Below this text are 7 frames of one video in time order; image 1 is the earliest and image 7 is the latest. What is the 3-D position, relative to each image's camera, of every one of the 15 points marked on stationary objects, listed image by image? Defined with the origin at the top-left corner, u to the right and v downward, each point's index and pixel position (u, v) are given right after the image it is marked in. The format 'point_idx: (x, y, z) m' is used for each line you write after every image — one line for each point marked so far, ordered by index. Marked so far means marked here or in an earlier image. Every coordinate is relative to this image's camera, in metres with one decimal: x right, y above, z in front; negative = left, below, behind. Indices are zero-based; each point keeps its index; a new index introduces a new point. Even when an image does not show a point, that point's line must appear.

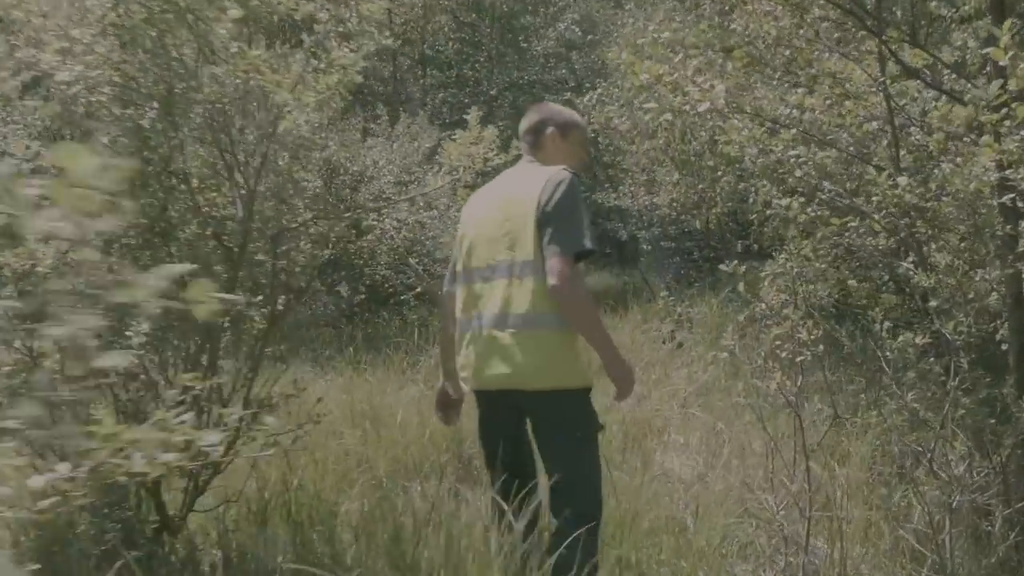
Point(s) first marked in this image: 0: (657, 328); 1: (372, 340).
0: (+1.3, -0.3, +8.5) m
1: (-1.3, -0.5, +9.1) m
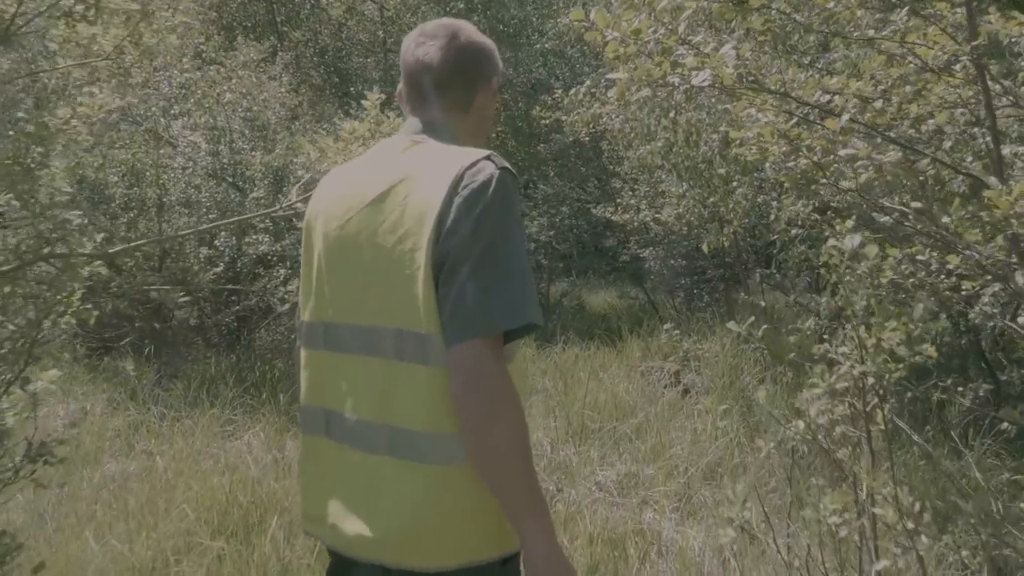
0: (+1.1, -0.6, +7.1) m
1: (-1.5, -0.7, +7.7) m
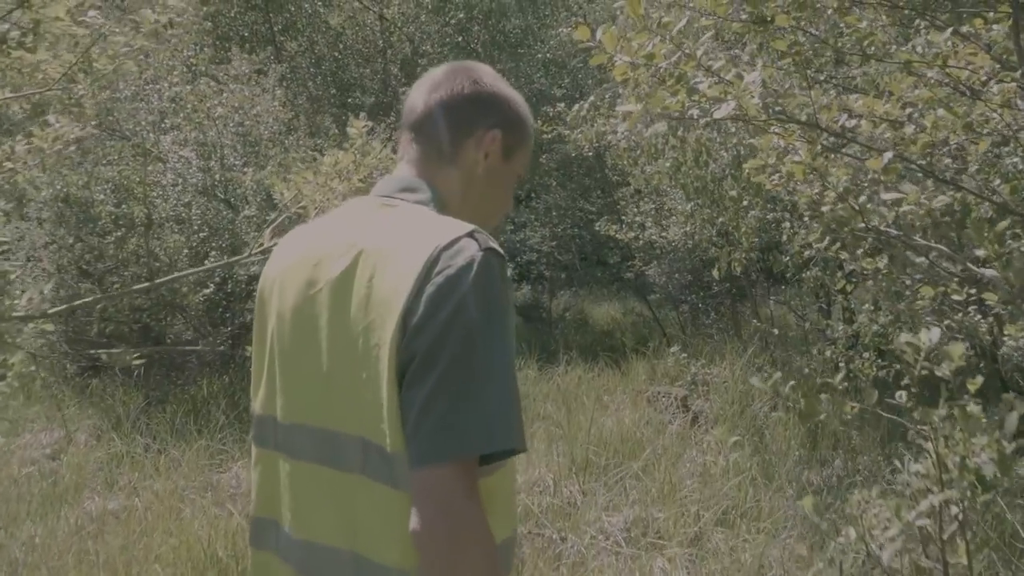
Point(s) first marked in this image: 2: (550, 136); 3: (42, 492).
0: (+1.1, -0.7, +6.8) m
1: (-1.5, -0.9, +7.5) m
2: (+0.4, +1.7, +10.8) m
3: (-2.5, -1.1, +5.2) m
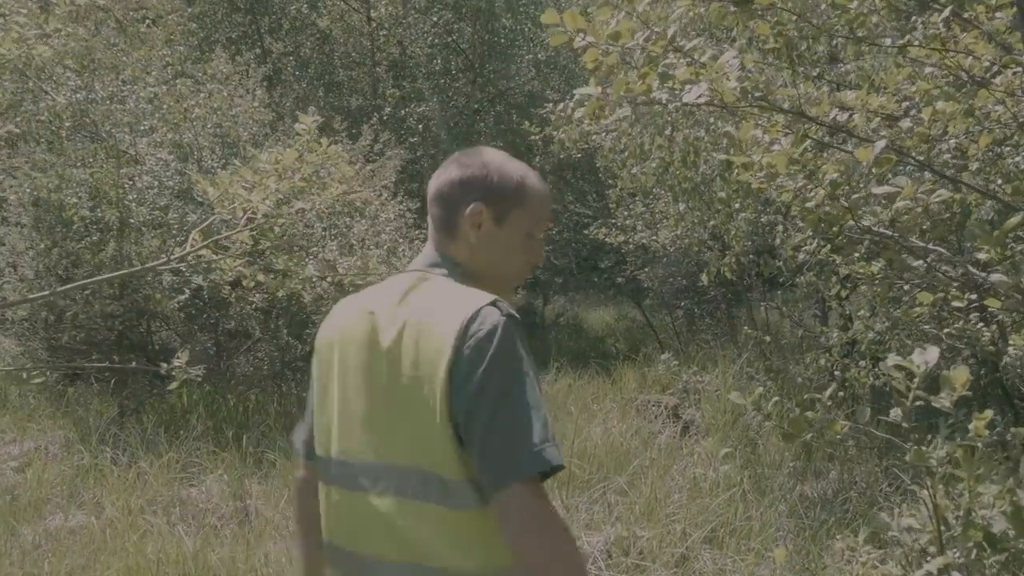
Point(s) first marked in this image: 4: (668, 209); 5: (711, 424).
0: (+1.0, -0.8, +6.6) m
1: (-1.6, -0.9, +7.2) m
2: (+0.3, +1.6, +10.5) m
3: (-2.6, -1.1, +4.9) m
4: (+1.1, +0.6, +6.9) m
5: (+1.2, -0.8, +5.9) m
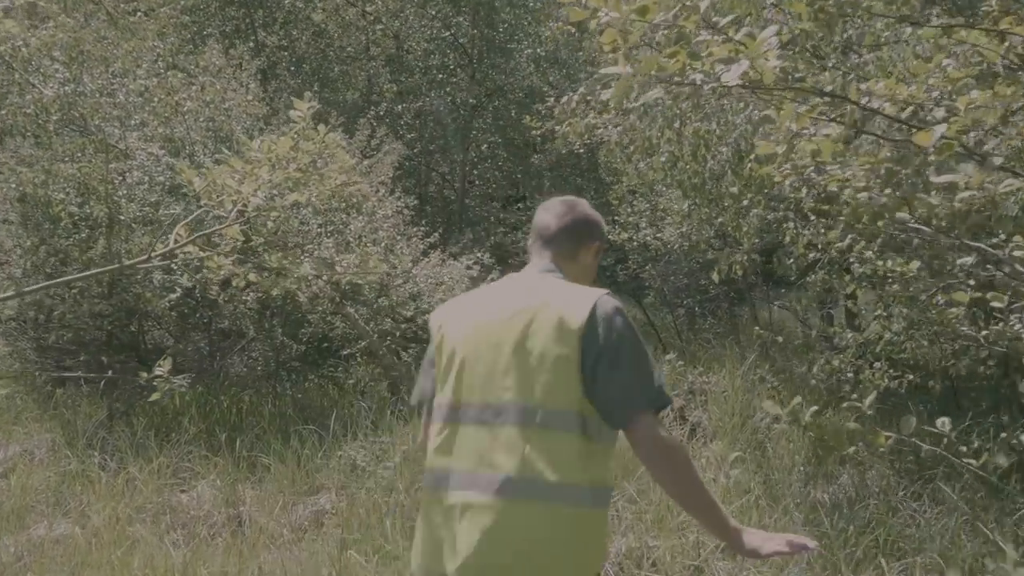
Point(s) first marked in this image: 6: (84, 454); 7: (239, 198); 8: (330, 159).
0: (+1.0, -0.8, +6.4) m
1: (-1.6, -0.9, +7.1) m
2: (+0.3, +1.7, +10.3) m
3: (-2.6, -1.1, +4.7) m
4: (+1.1, +0.6, +6.8) m
5: (+1.2, -0.8, +5.8) m
6: (-2.6, -1.0, +5.8) m
7: (-1.6, +0.5, +5.8) m
8: (-1.2, +0.8, +6.2) m
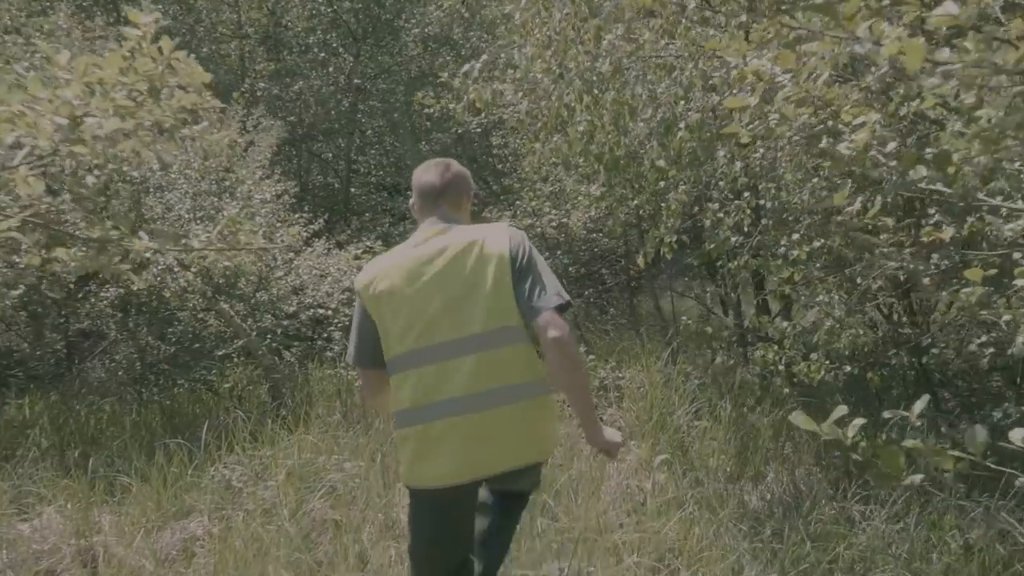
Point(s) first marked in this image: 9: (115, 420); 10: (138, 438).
0: (+0.4, -0.7, +5.9) m
1: (-2.2, -0.9, +6.2) m
2: (-0.8, +1.7, +9.7) m
3: (-3.0, -1.1, +3.8) m
4: (+0.5, +0.7, +6.3) m
5: (+0.7, -0.7, +5.3) m
6: (-3.1, -1.0, +4.9) m
7: (-2.2, +0.6, +5.0) m
8: (-1.8, +0.9, +5.5) m
9: (-2.6, -0.9, +6.5) m
10: (-2.3, -0.9, +5.9) m
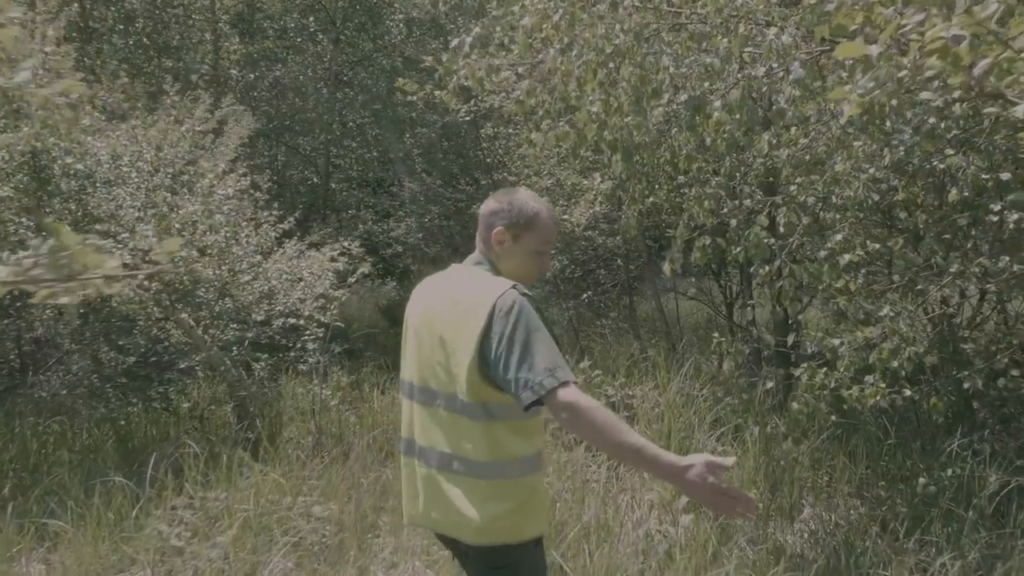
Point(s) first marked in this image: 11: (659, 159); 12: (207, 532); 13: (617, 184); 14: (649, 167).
0: (+0.4, -0.7, +5.2) m
1: (-2.3, -0.9, +5.5) m
2: (-0.9, +1.7, +9.0) m
3: (-3.0, -1.2, +3.1) m
4: (+0.4, +0.6, +5.6) m
5: (+0.7, -0.8, +4.6) m
6: (-3.1, -1.0, +4.2) m
7: (-2.2, +0.5, +4.2) m
8: (-1.8, +0.8, +4.7) m
9: (-2.7, -0.9, +5.7) m
10: (-2.3, -1.0, +5.2) m
11: (+0.7, +0.6, +4.4) m
12: (-1.2, -1.0, +4.0) m
13: (+0.6, +0.5, +5.1) m
14: (+0.6, +0.6, +4.5) m
